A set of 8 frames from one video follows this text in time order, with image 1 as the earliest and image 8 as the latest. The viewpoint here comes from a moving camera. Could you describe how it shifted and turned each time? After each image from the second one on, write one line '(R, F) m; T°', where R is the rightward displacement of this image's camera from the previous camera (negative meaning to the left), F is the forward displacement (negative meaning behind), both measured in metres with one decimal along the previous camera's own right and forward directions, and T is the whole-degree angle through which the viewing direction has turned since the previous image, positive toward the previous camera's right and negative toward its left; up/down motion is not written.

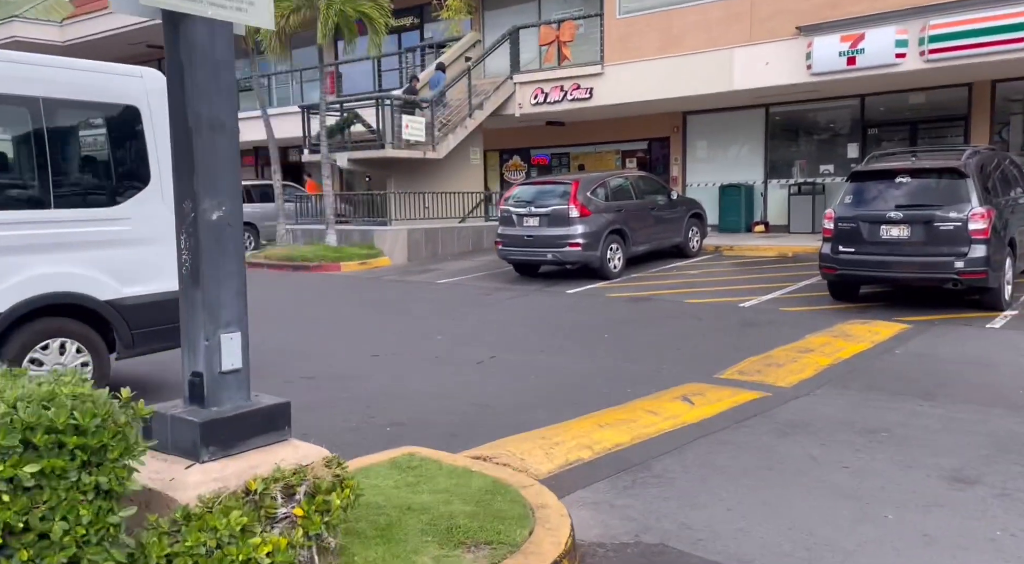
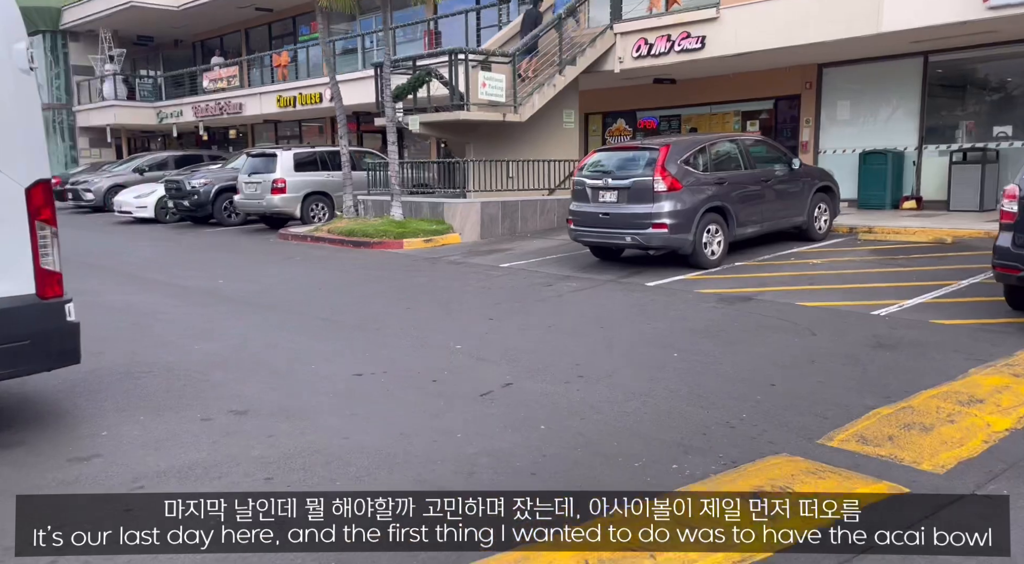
(+0.8, +2.3) m; -10°
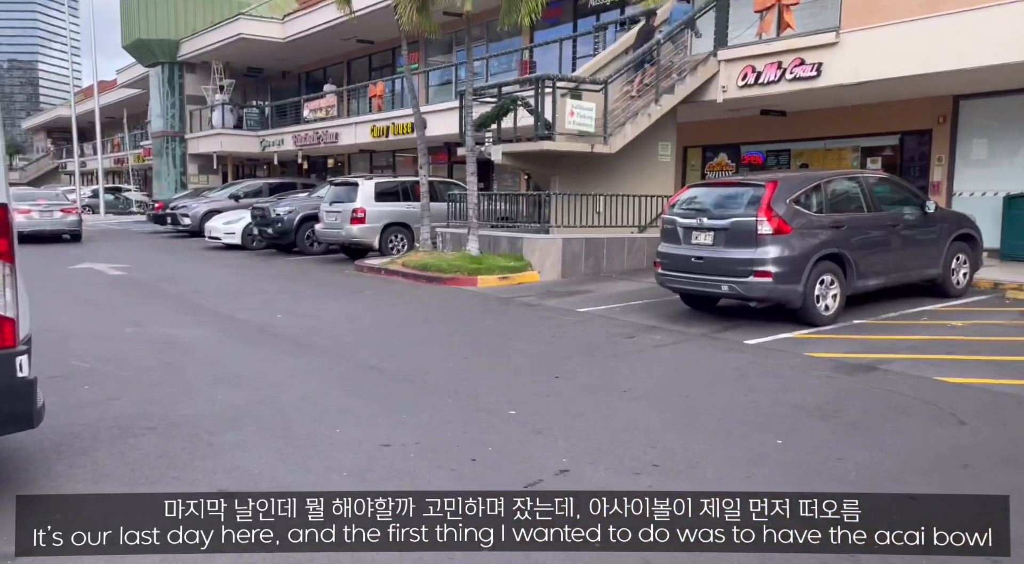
(+0.2, +1.1) m; -7°
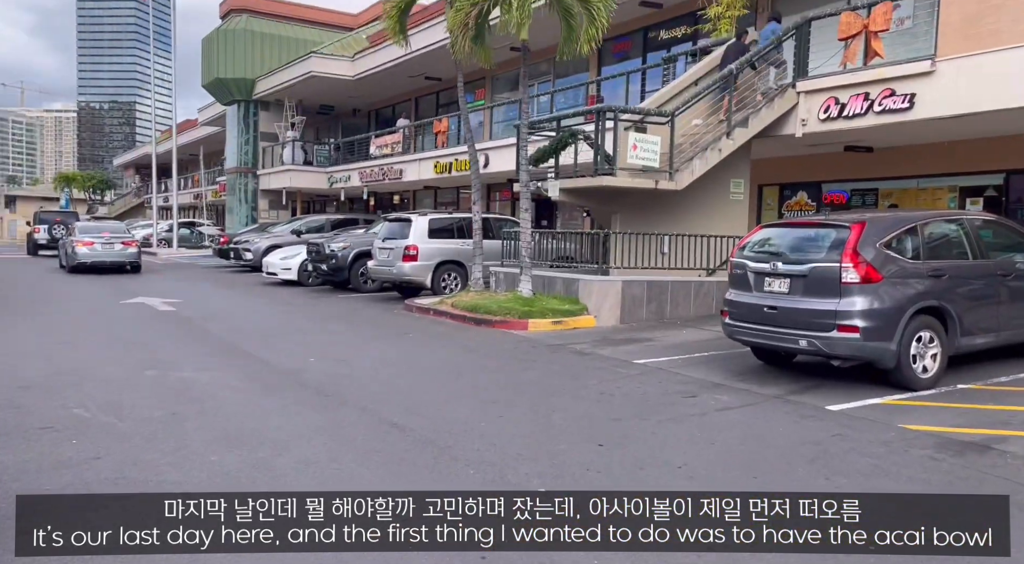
(+0.2, +0.9) m; -5°
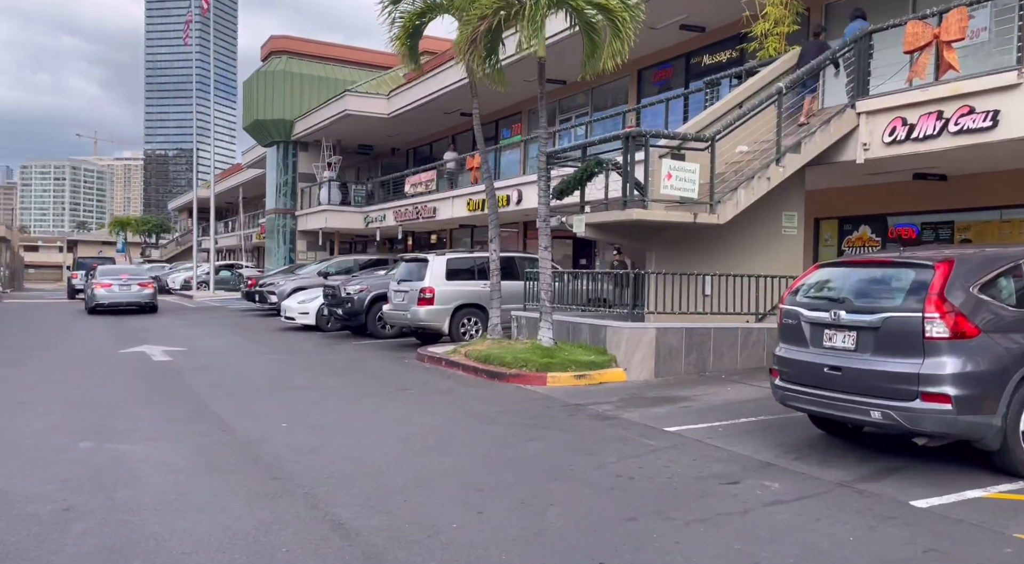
(+0.5, +1.5) m; -4°
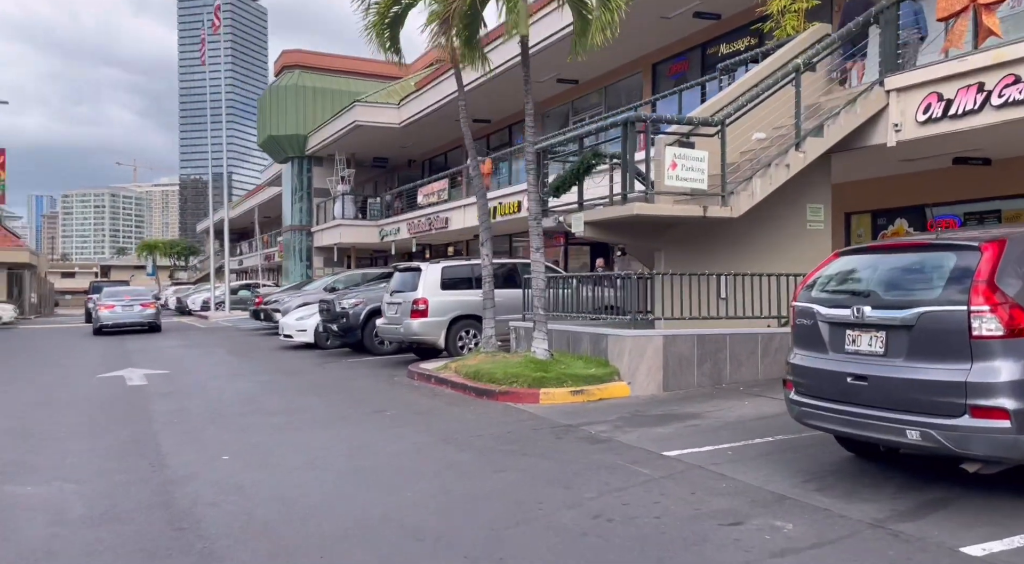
(+0.6, +1.1) m; -3°
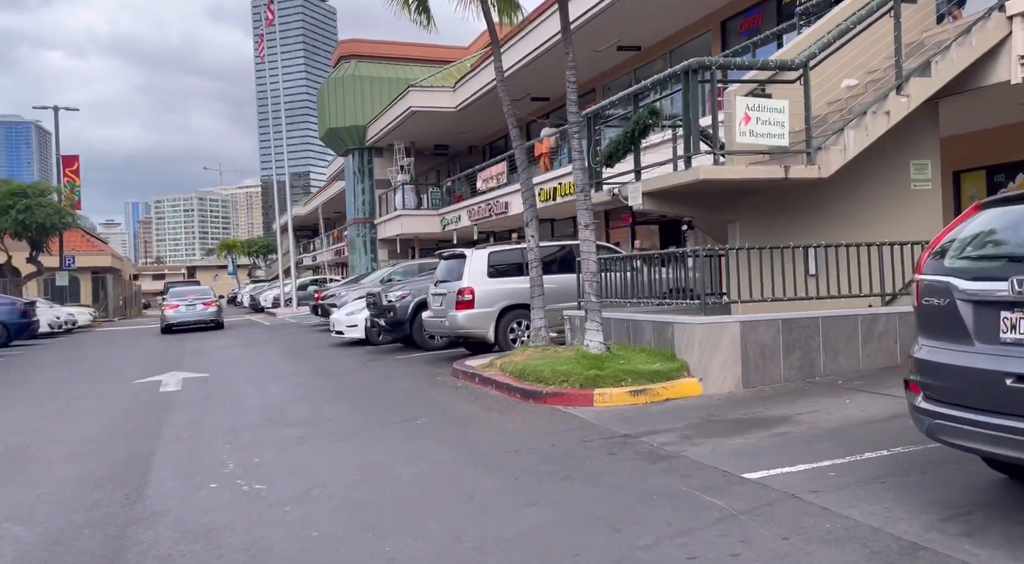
(+0.3, +1.4) m; -6°
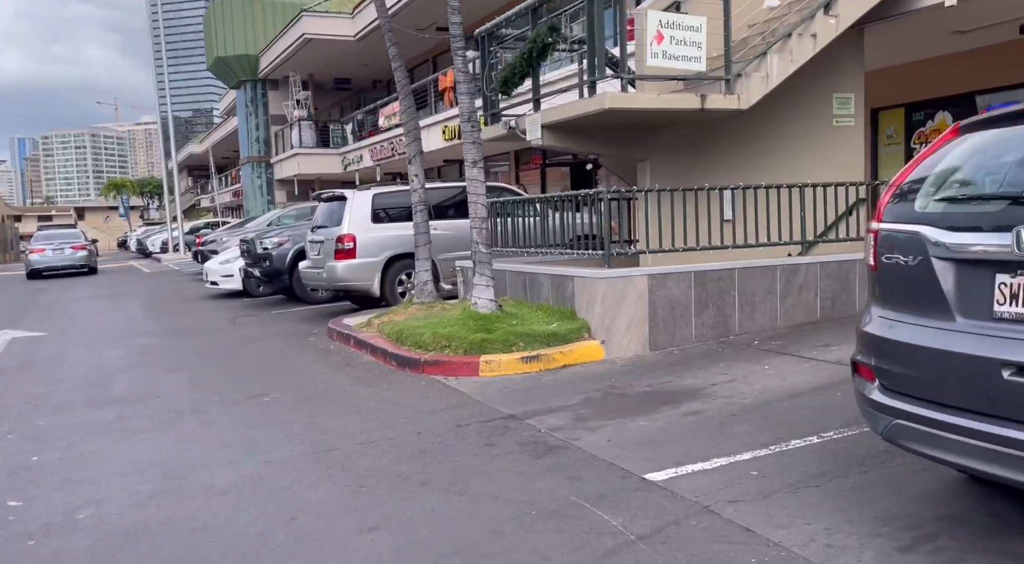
(+0.4, +1.3) m; +6°
